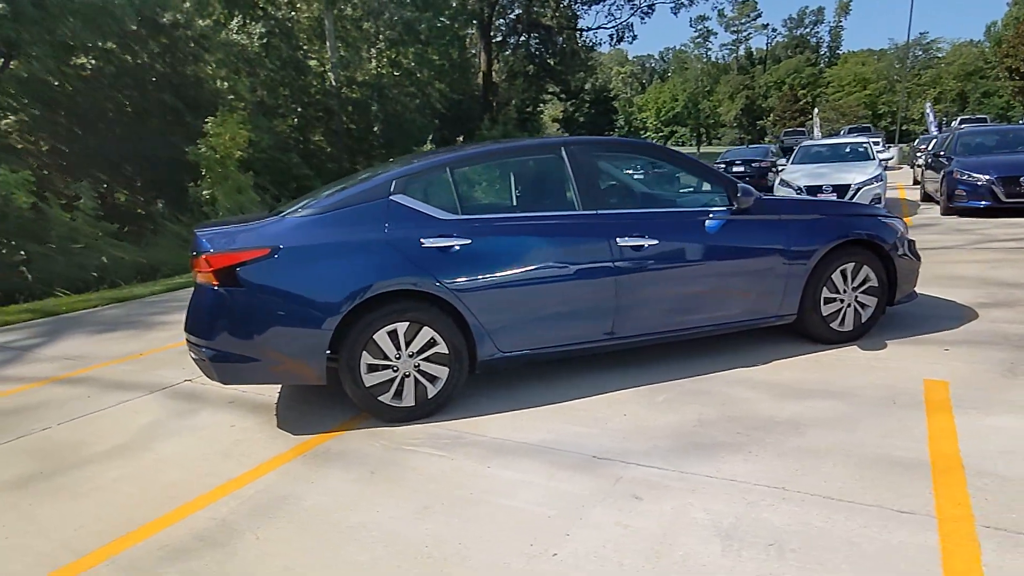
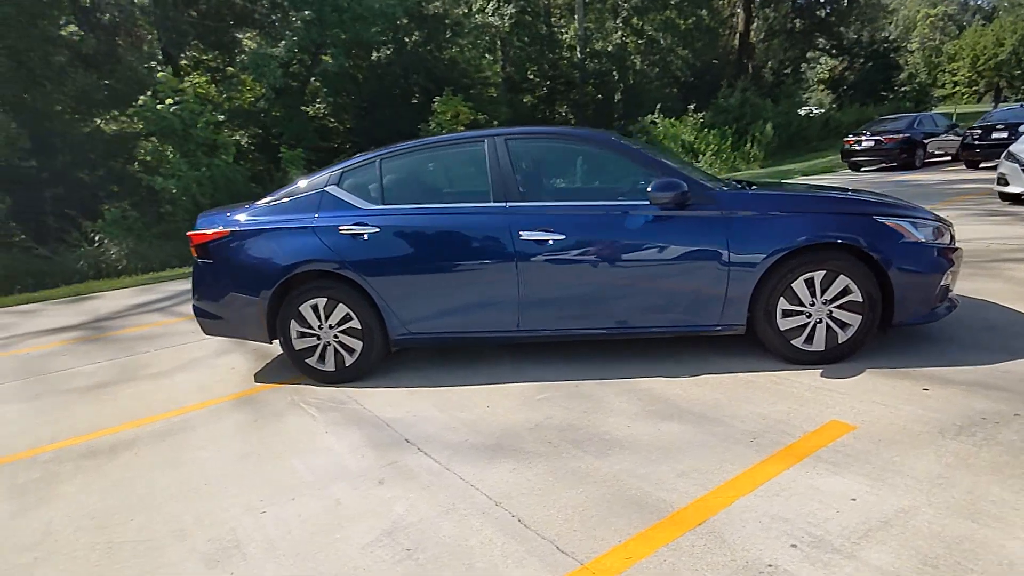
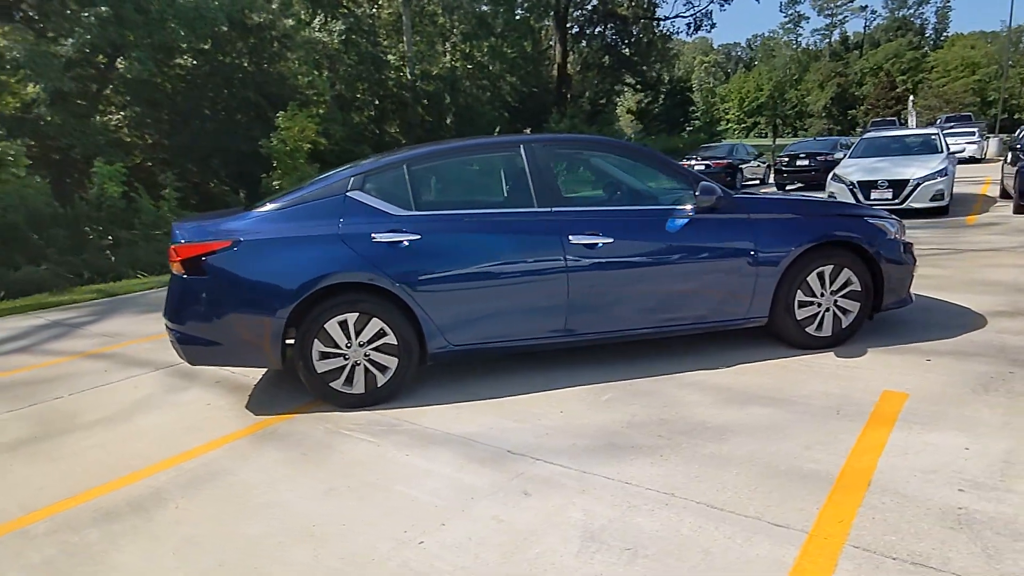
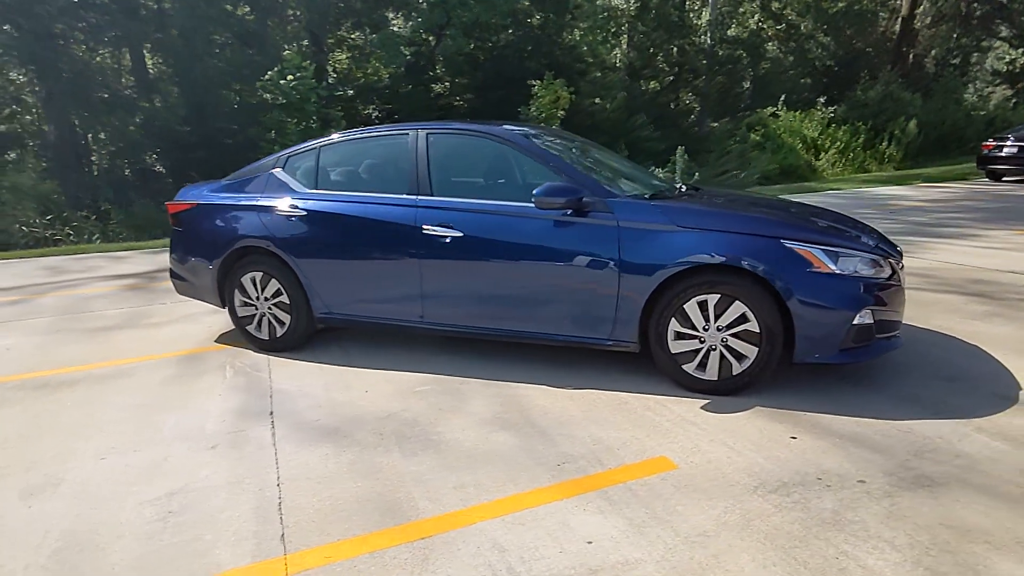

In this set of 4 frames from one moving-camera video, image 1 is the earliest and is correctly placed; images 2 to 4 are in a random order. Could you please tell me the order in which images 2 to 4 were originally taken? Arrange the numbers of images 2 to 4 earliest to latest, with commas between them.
3, 2, 4
